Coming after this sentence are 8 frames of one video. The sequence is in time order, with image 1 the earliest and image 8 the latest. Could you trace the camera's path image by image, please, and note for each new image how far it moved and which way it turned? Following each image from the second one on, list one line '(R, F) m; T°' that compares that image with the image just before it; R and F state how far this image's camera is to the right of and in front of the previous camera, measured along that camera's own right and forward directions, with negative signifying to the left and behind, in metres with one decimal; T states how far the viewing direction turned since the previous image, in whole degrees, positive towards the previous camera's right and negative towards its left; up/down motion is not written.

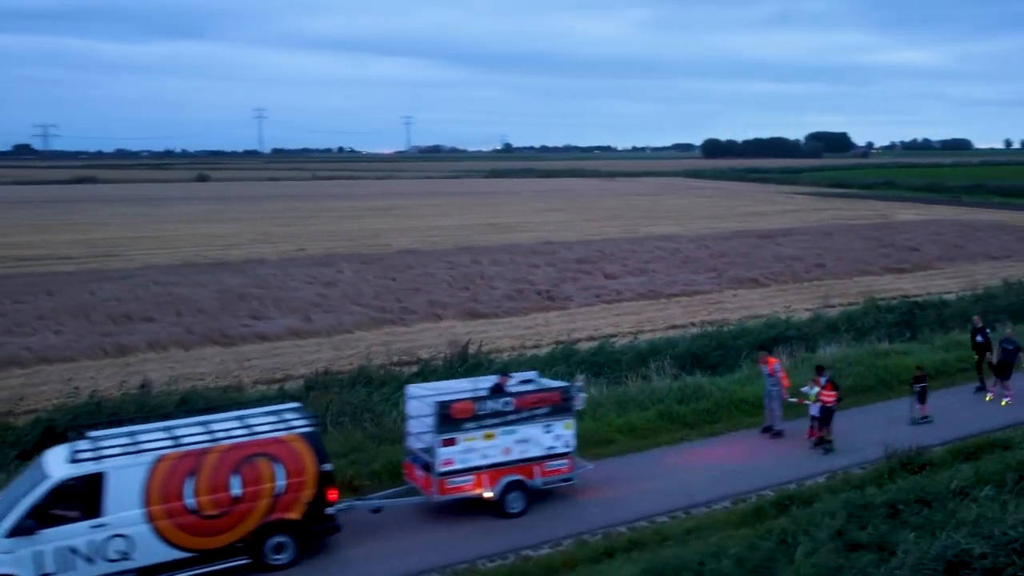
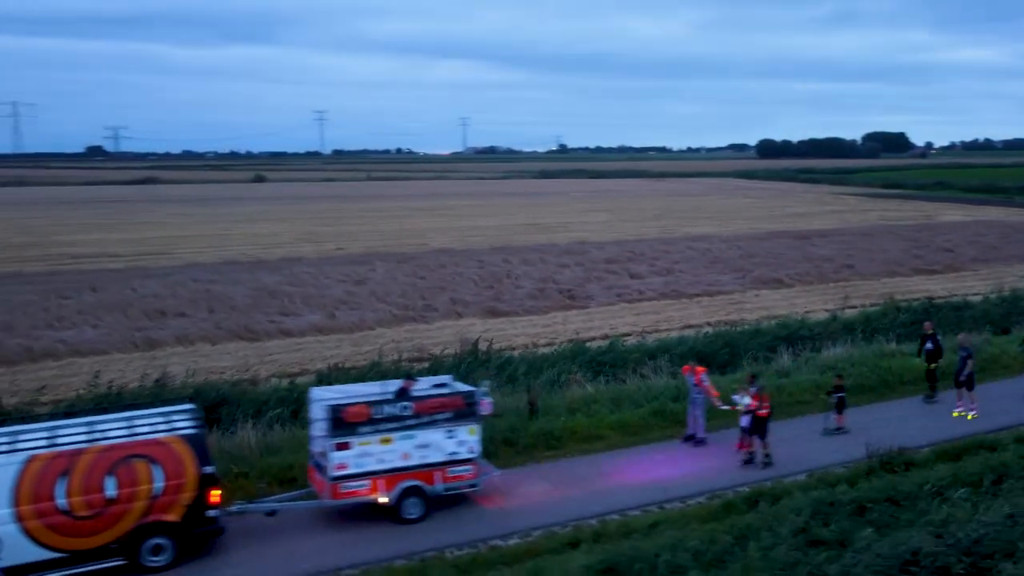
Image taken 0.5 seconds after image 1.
(+1.1, -0.3) m; -4°
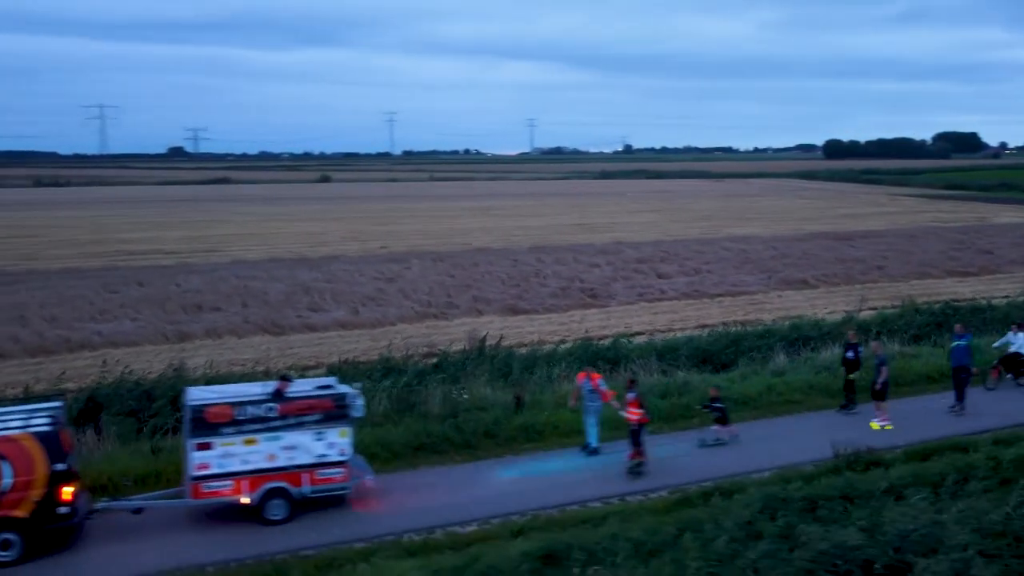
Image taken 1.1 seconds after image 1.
(+1.5, -0.4) m; -5°
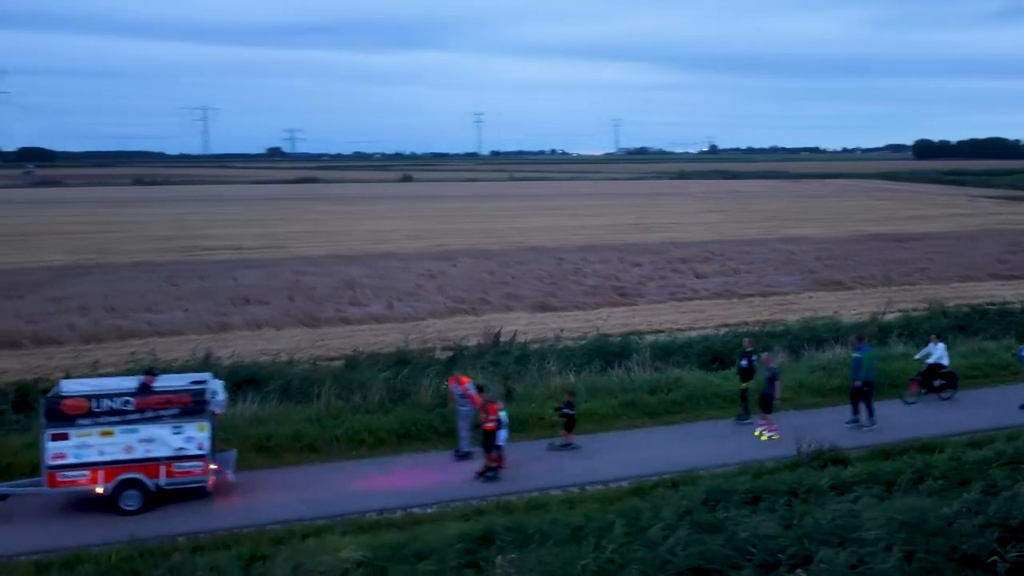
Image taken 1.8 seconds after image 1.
(+1.8, -0.5) m; -6°
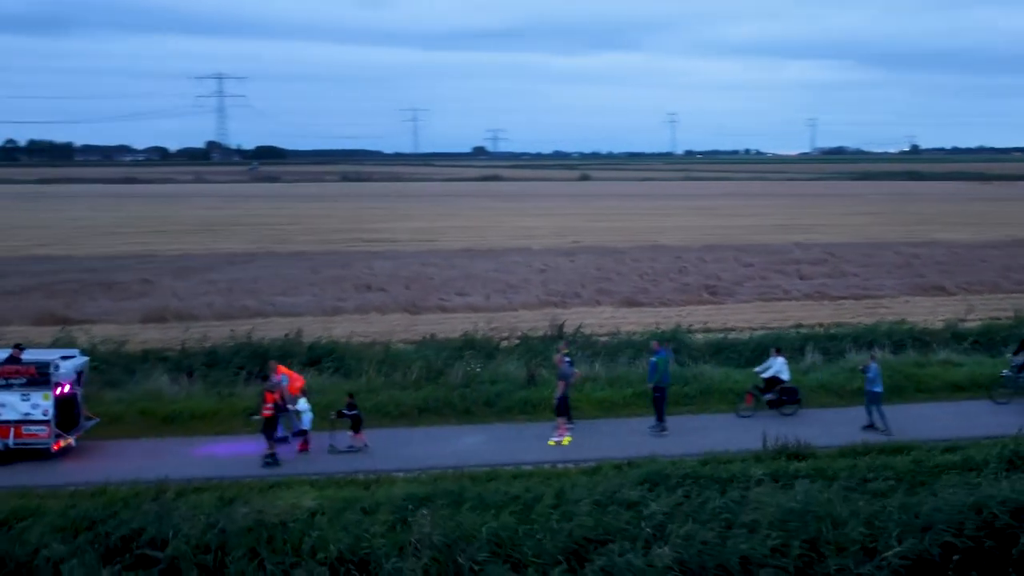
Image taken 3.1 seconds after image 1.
(+3.5, -0.8) m; -13°
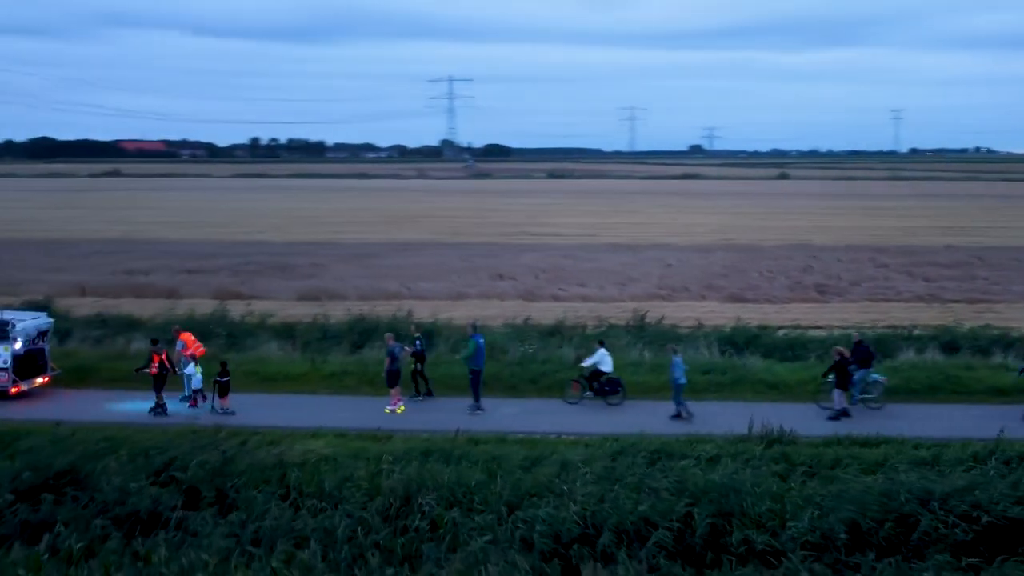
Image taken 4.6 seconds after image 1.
(+3.6, -1.1) m; -14°
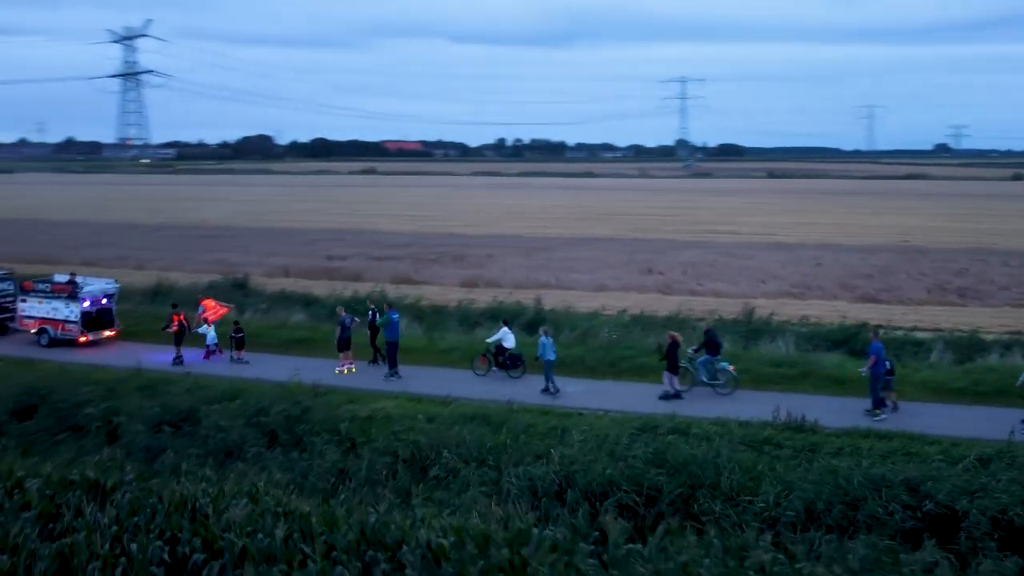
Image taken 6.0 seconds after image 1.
(+3.3, -1.1) m; -15°
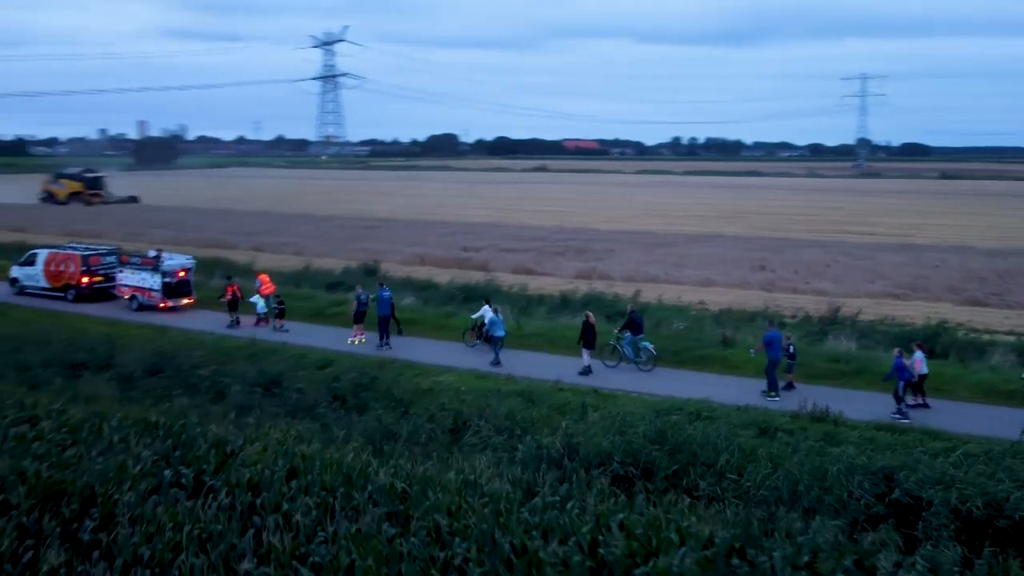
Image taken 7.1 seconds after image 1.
(+2.4, -0.9) m; -11°
